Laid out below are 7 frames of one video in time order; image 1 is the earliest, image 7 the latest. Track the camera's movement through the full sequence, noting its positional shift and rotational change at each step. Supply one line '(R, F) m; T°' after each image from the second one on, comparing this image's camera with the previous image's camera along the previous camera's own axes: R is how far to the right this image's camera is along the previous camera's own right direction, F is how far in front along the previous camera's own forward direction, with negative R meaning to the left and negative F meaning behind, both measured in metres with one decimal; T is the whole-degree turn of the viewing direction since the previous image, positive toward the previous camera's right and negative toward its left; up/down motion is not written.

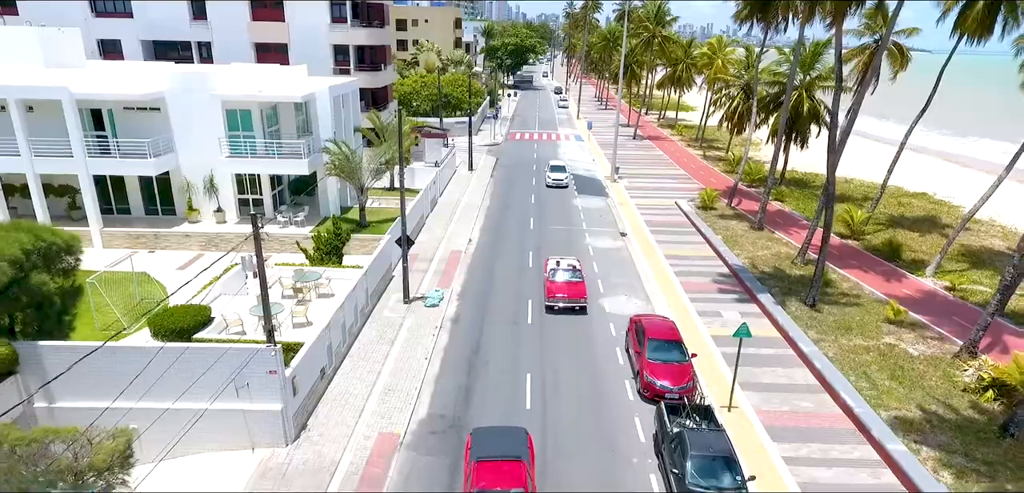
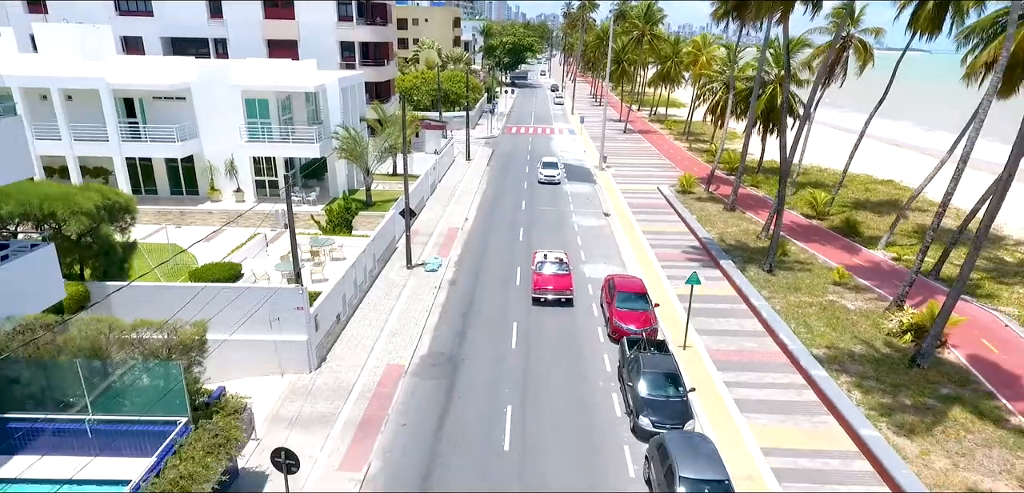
(+0.4, -2.9) m; 0°
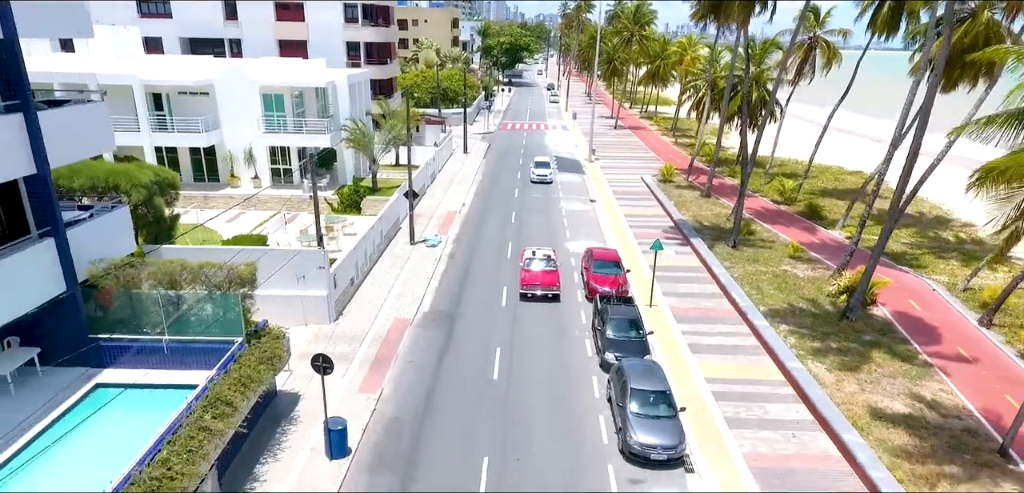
(+0.3, -3.1) m; 0°
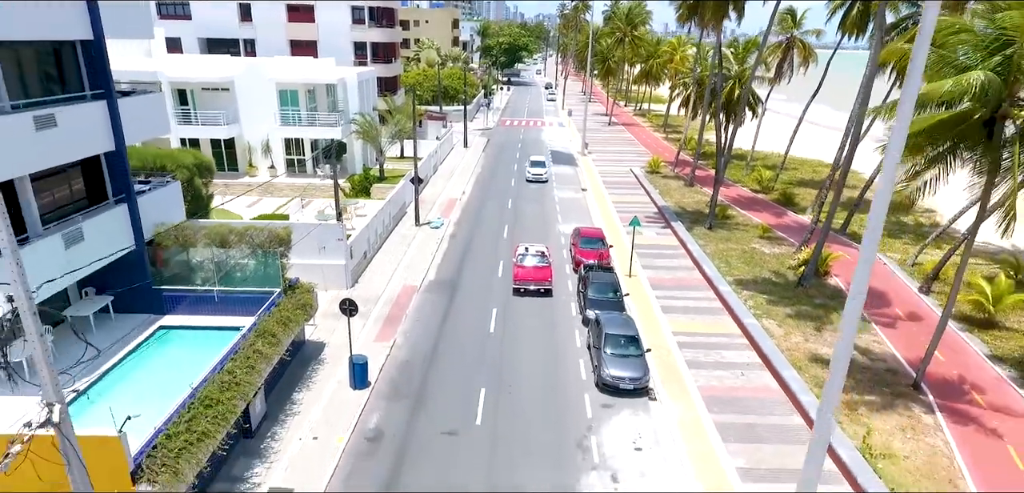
(+0.2, -2.9) m; 0°
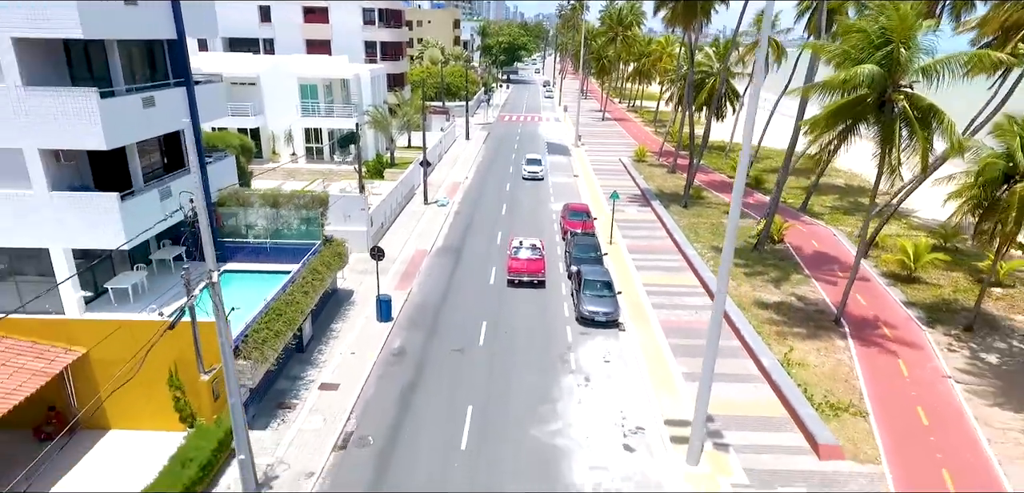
(+0.1, -4.0) m; 0°
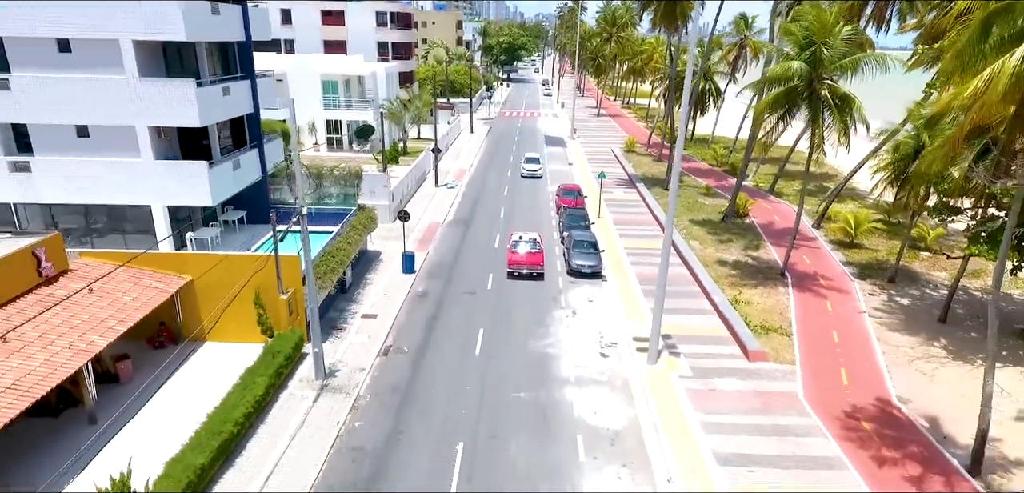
(-0.1, -4.5) m; 0°
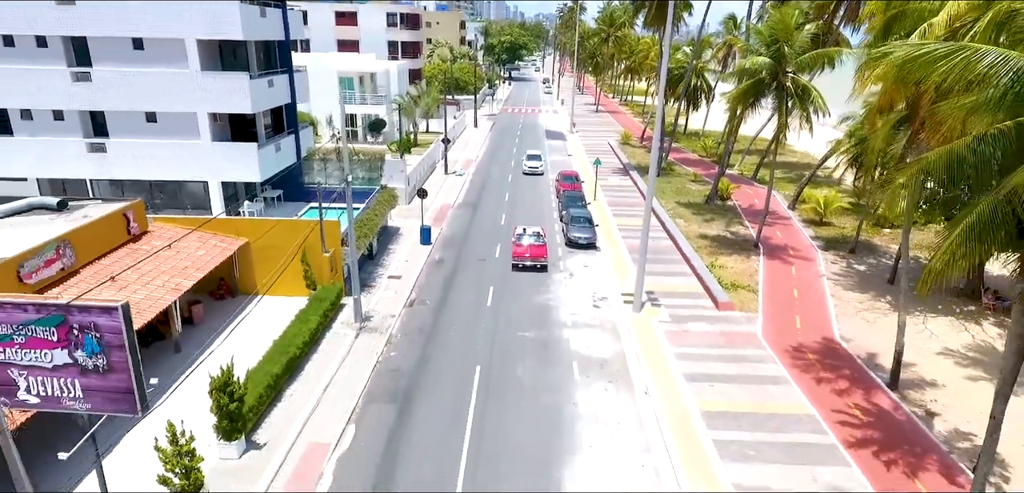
(-0.2, -3.5) m; 0°
